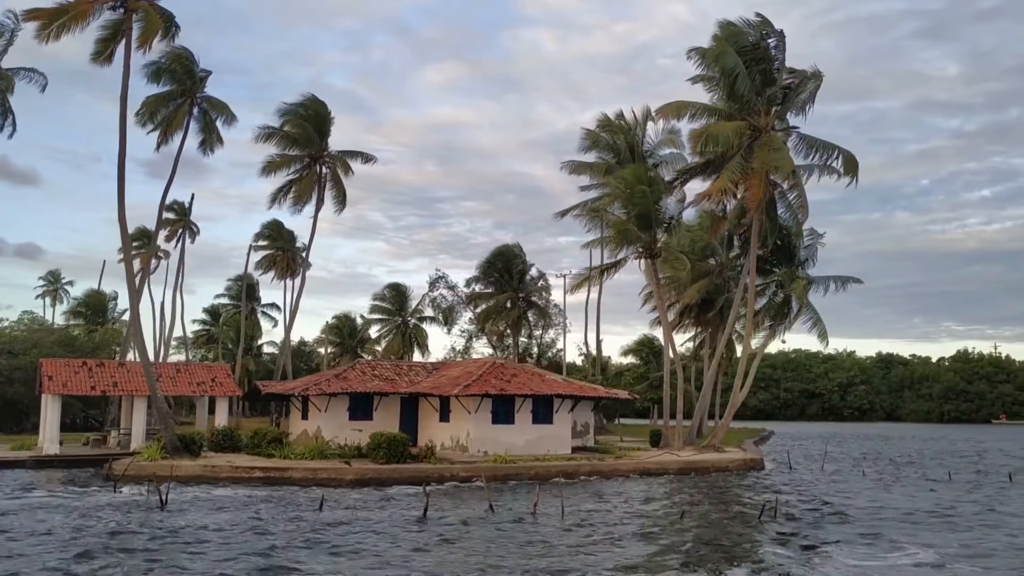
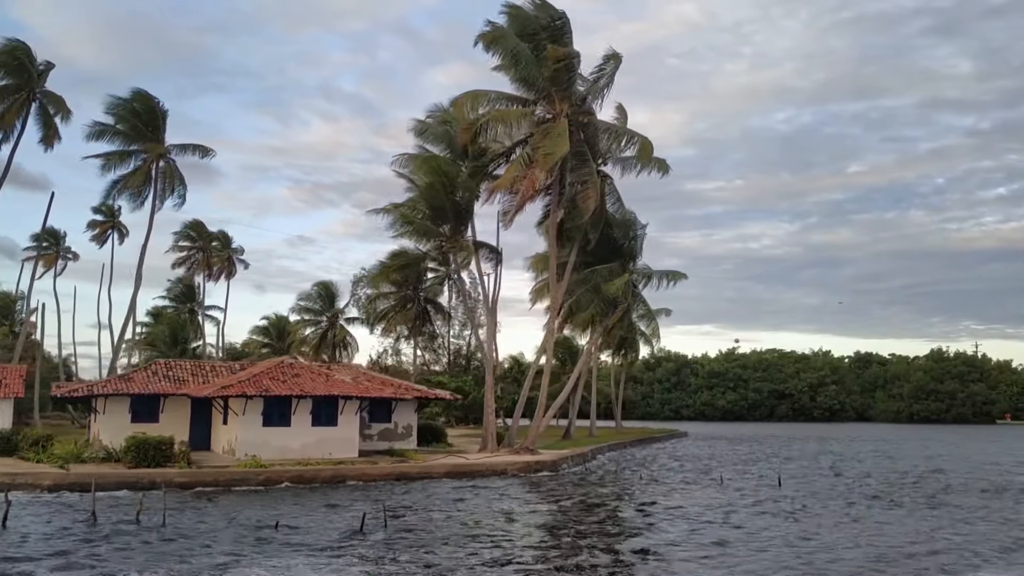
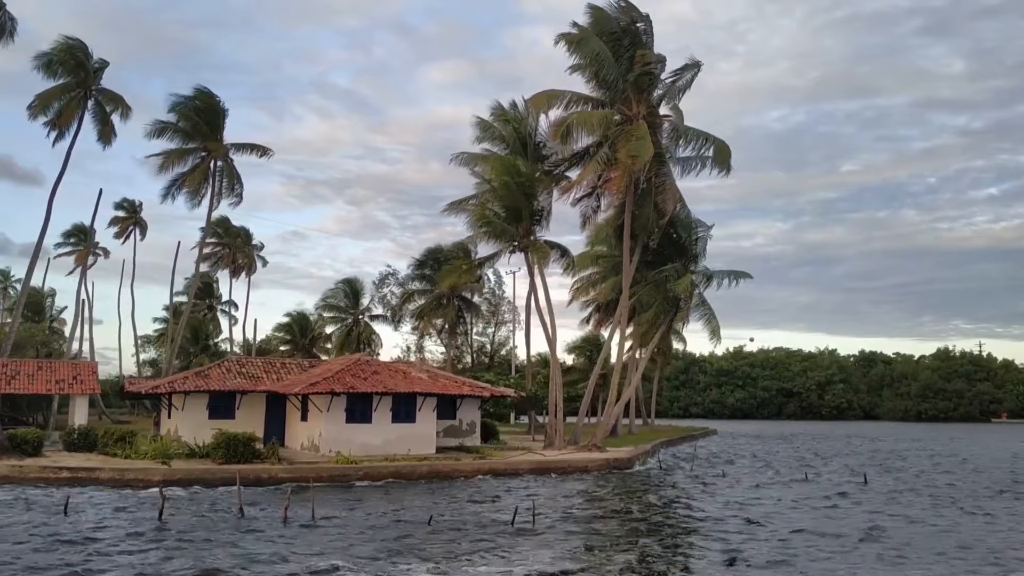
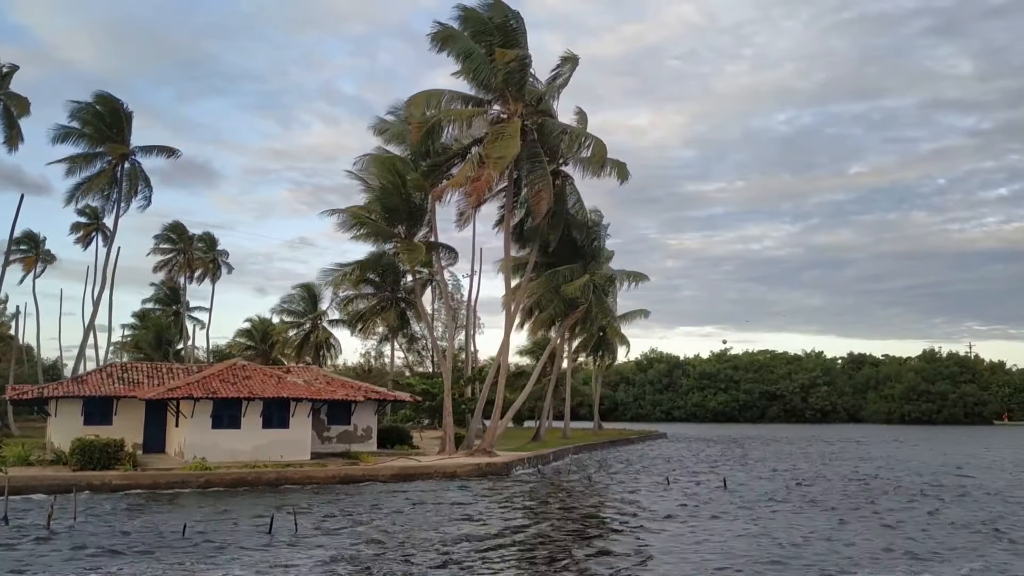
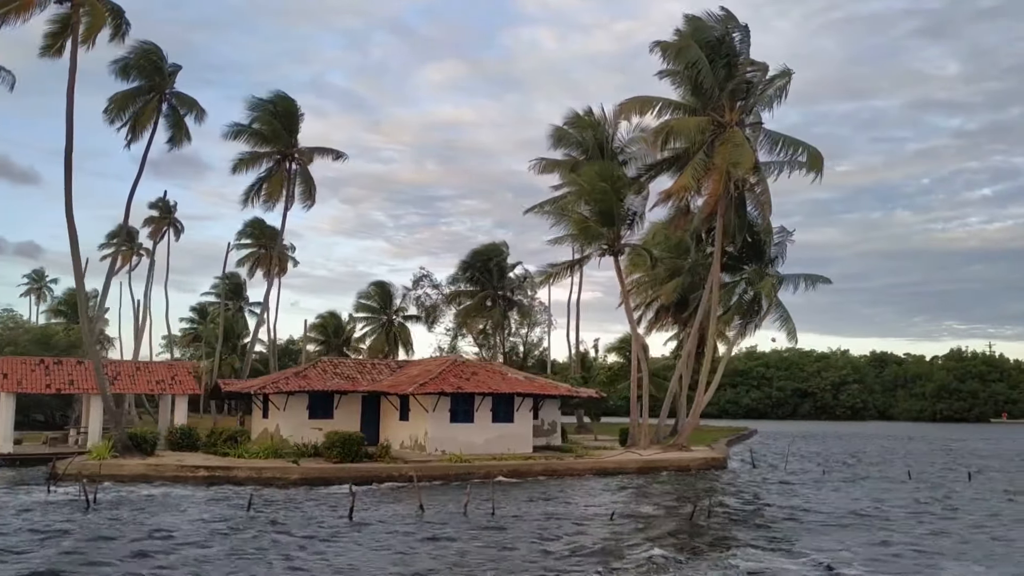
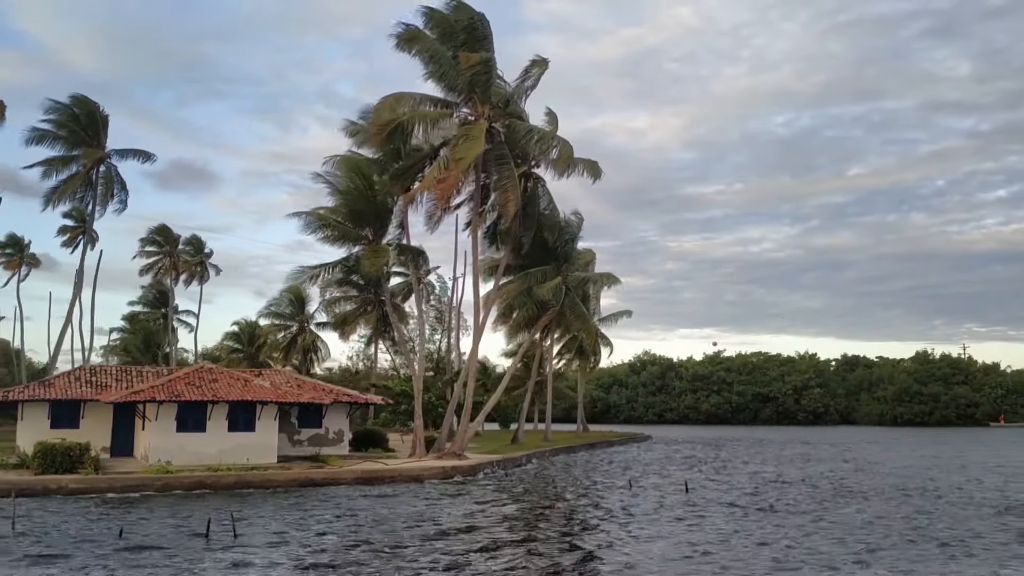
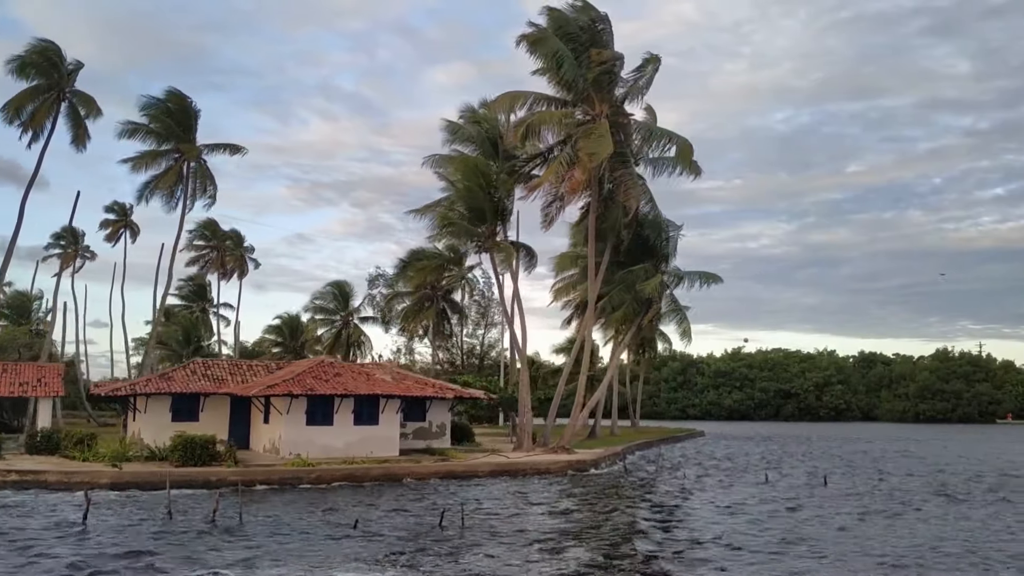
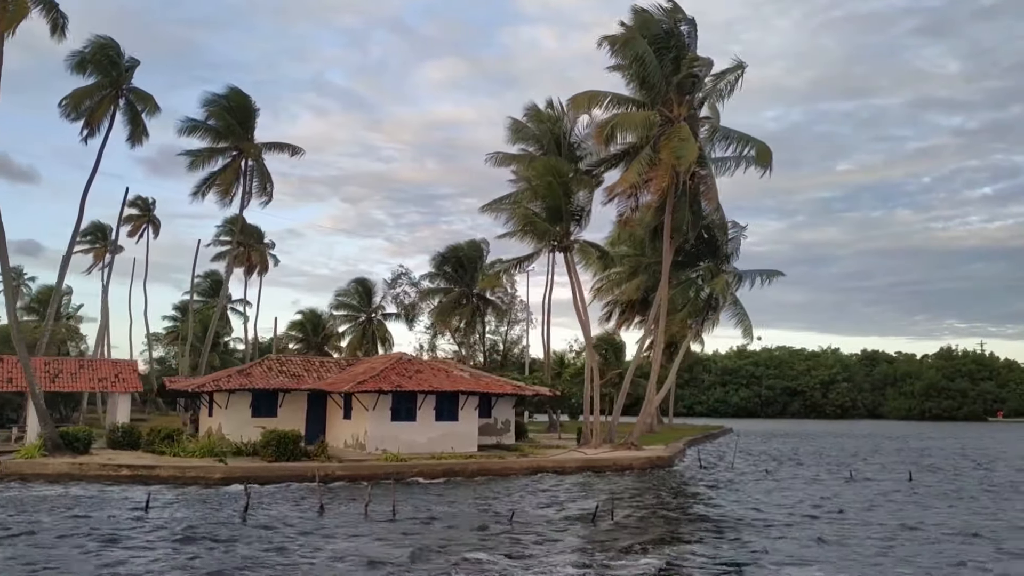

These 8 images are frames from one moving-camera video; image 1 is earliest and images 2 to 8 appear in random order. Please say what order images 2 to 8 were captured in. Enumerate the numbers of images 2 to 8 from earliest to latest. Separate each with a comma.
5, 8, 3, 7, 2, 4, 6
